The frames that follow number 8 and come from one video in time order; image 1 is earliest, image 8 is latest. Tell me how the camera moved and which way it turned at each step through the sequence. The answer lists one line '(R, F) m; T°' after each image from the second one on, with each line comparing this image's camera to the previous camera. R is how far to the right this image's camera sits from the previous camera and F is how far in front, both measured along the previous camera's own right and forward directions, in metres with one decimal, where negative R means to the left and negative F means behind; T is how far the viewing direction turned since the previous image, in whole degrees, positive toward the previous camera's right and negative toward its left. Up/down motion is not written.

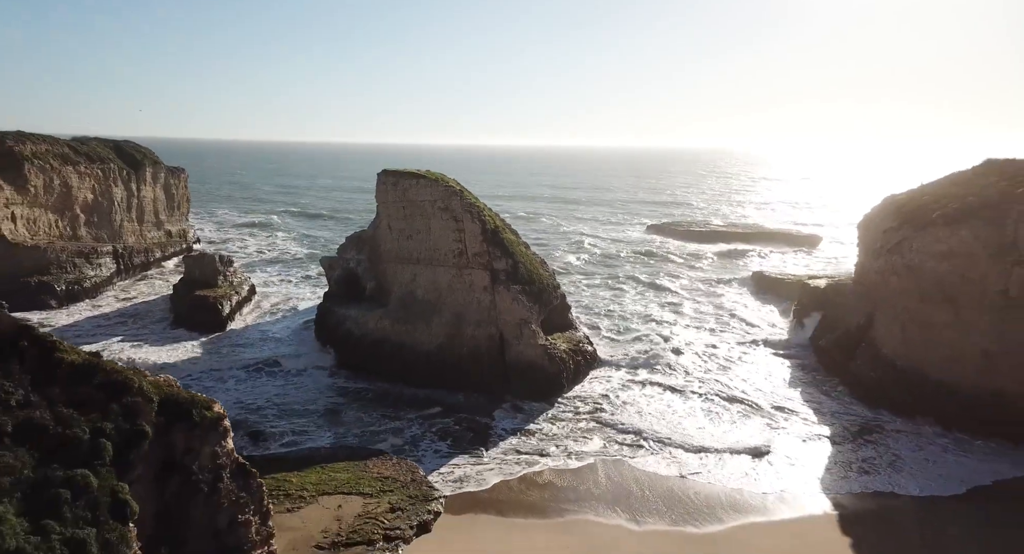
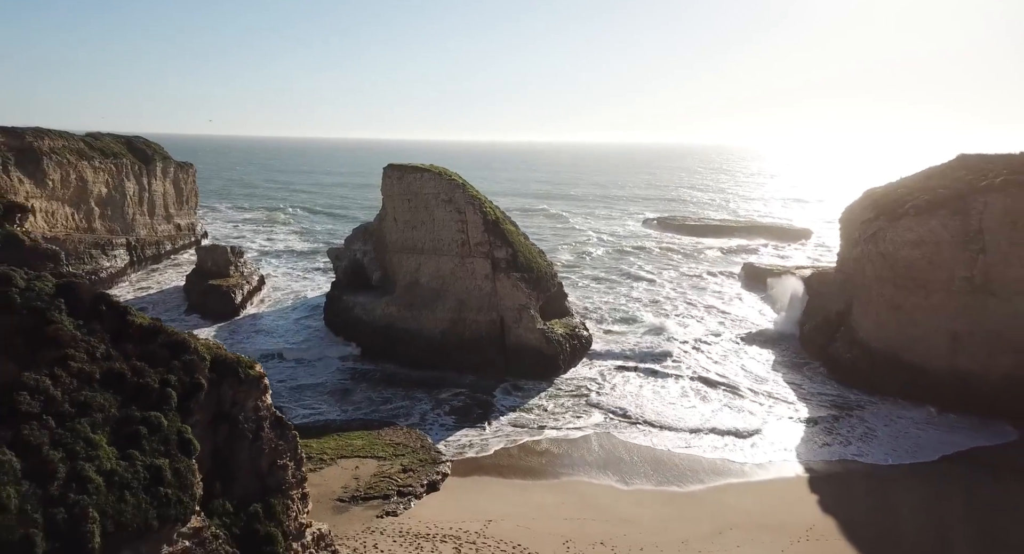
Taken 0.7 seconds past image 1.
(-0.1, -1.9) m; 0°
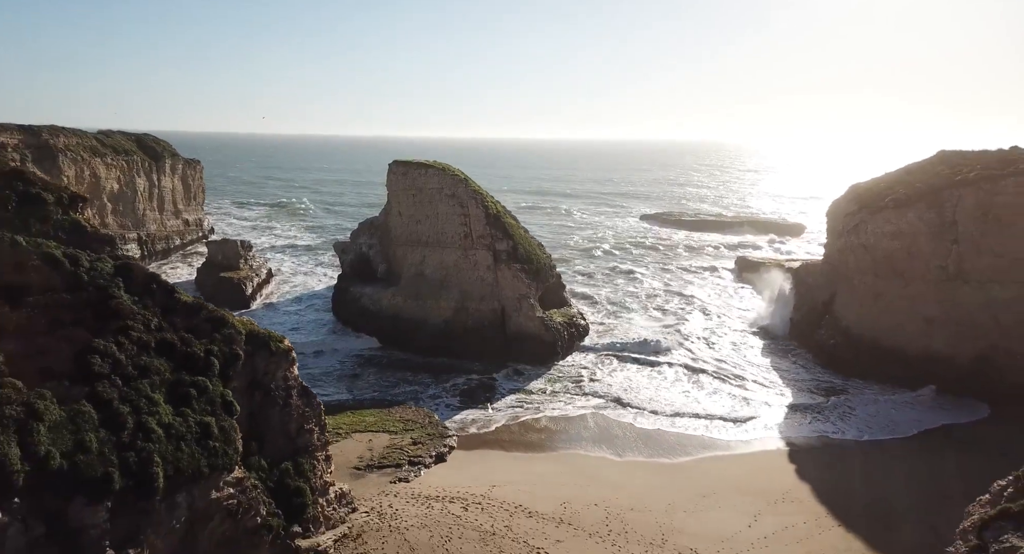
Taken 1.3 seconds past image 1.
(-0.1, -1.6) m; 0°
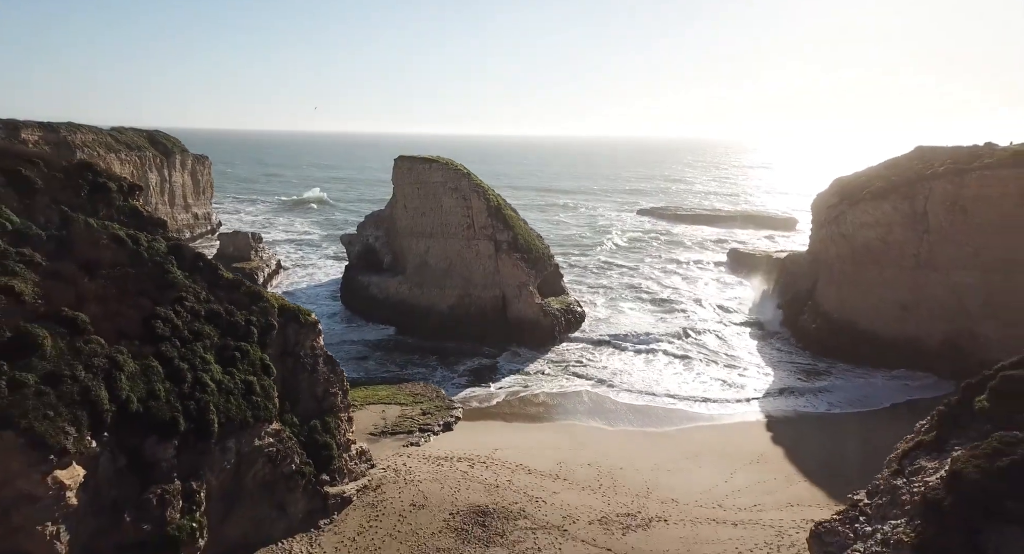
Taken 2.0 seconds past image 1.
(-0.1, -2.0) m; 0°
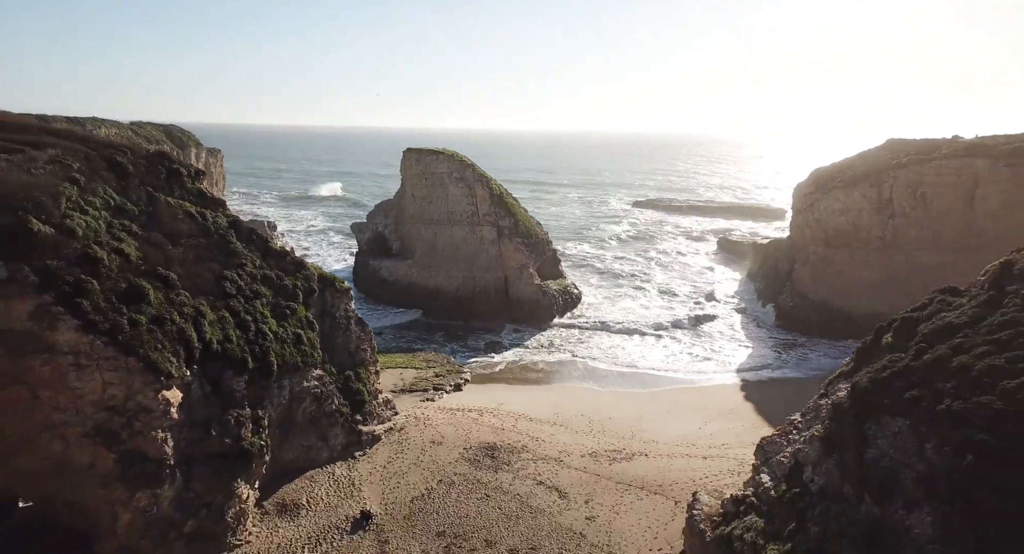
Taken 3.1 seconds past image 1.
(-0.1, -2.9) m; 0°
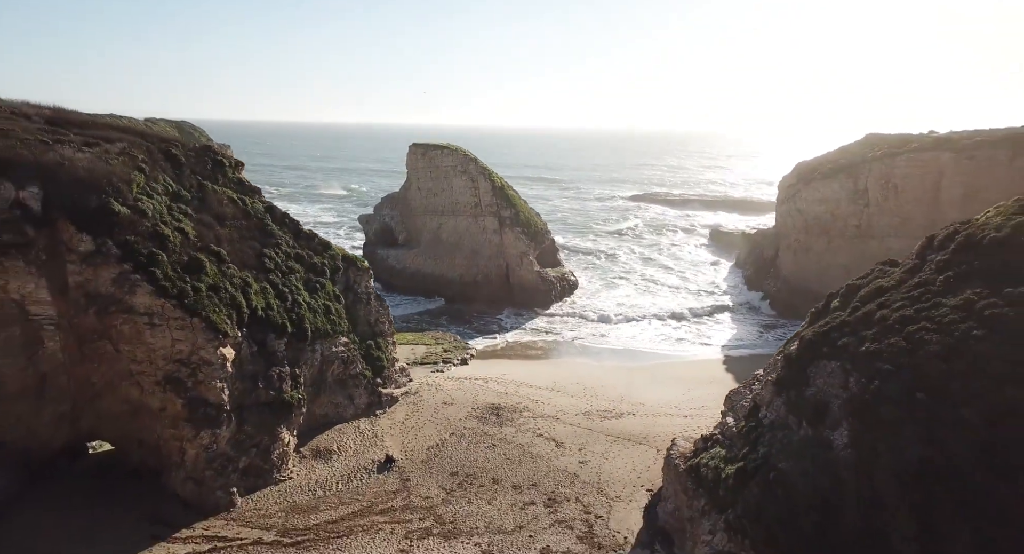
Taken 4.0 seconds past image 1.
(-0.1, -2.4) m; 0°
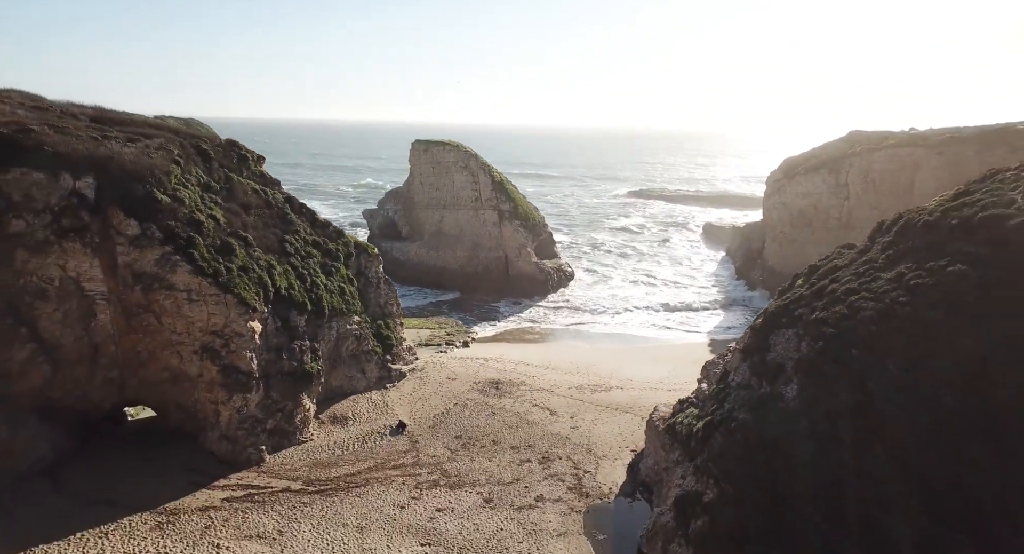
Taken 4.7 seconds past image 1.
(0.0, -1.9) m; 0°
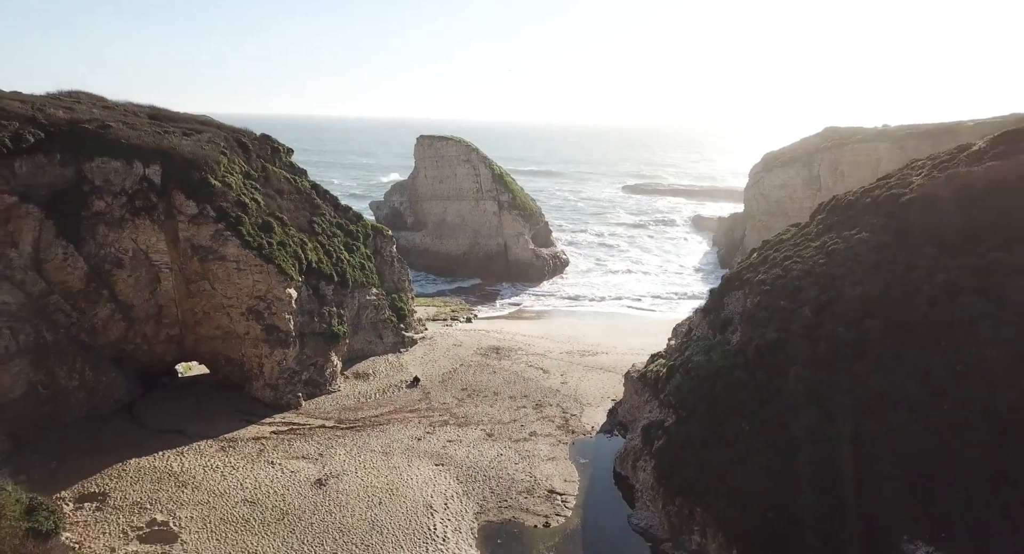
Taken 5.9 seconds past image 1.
(0.0, -3.2) m; 0°
